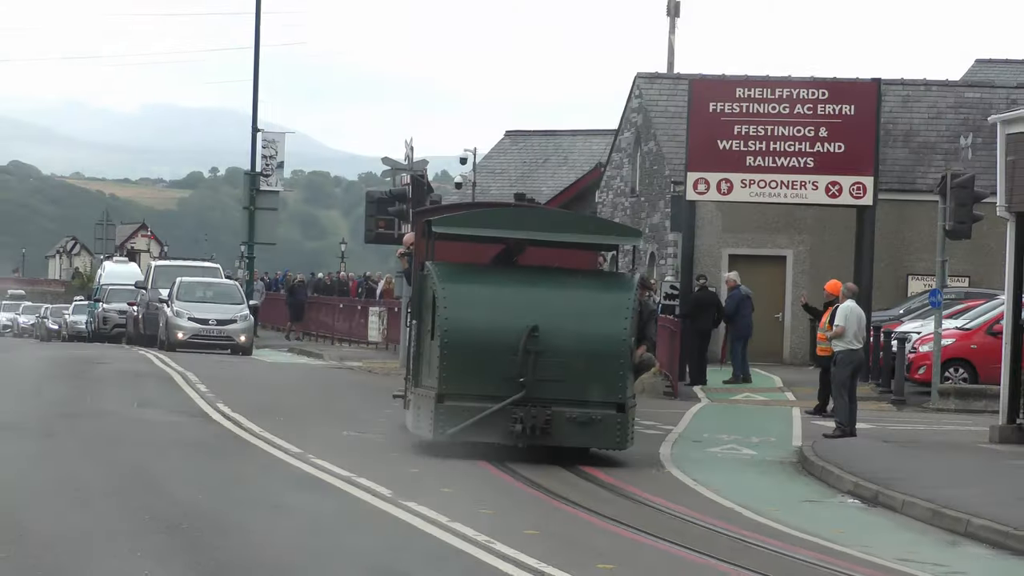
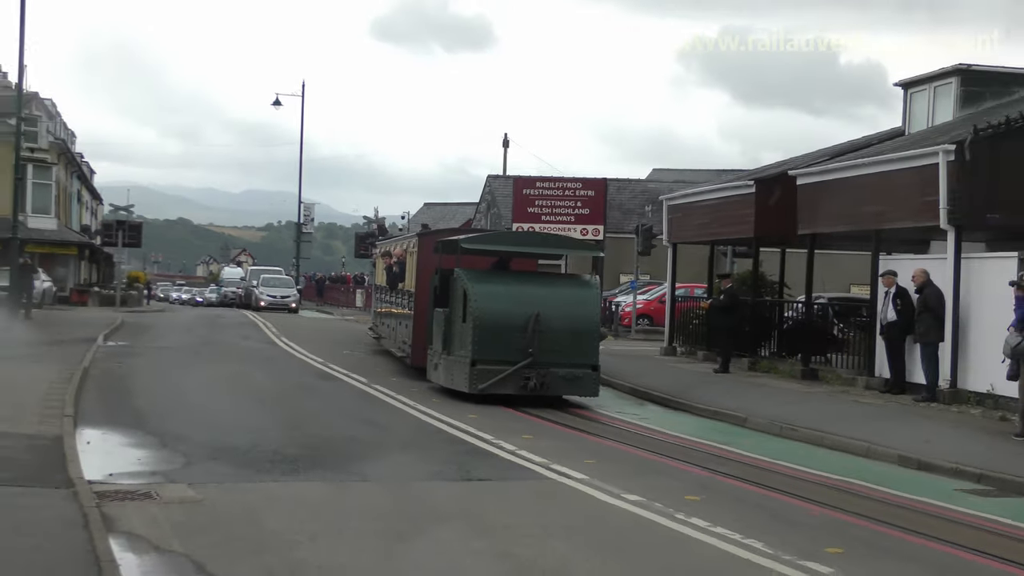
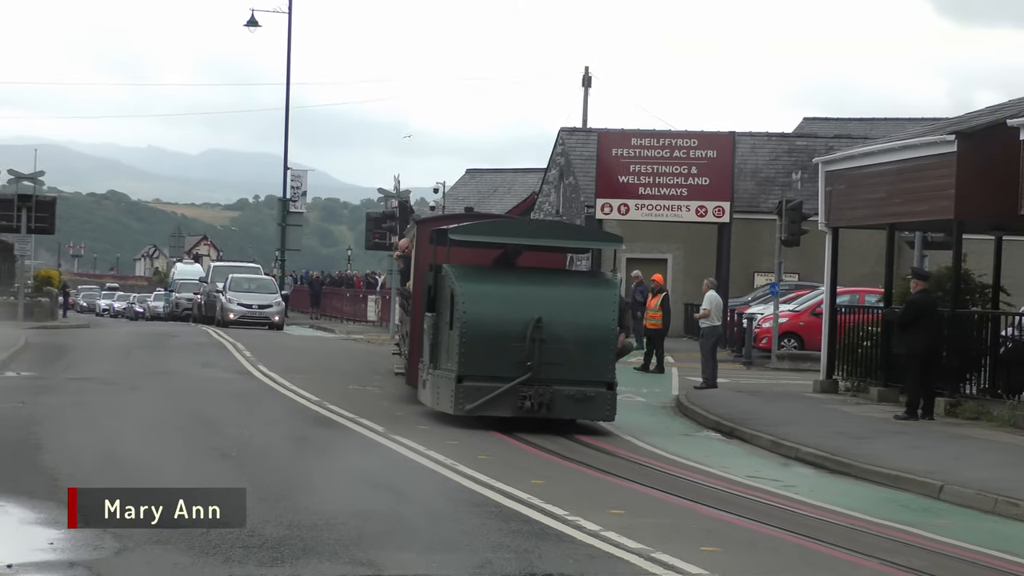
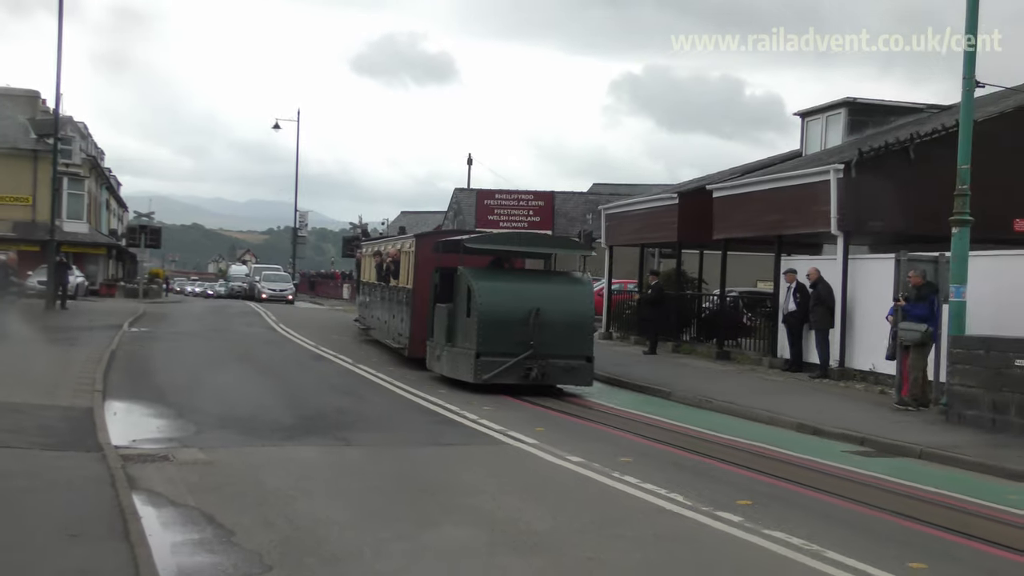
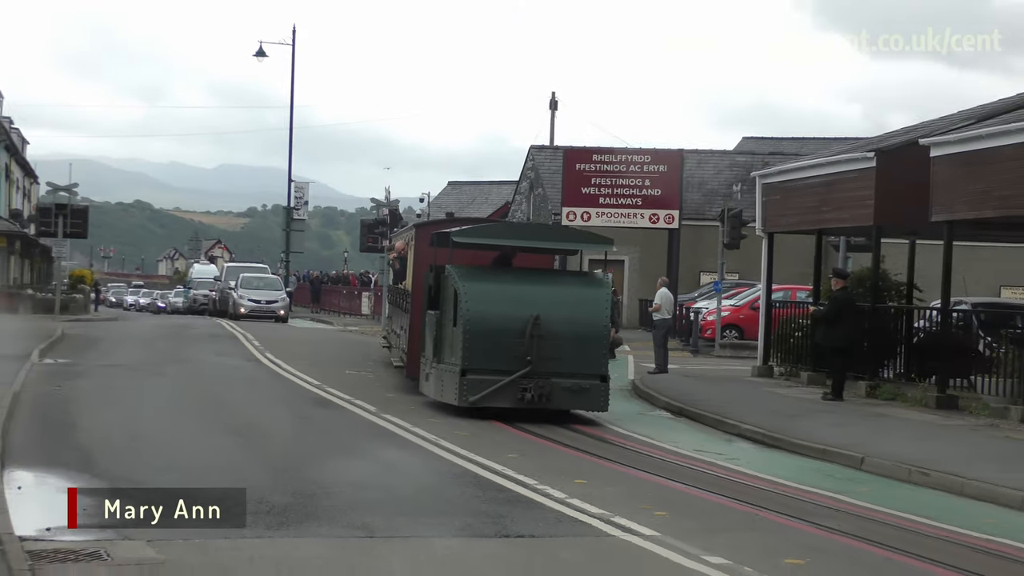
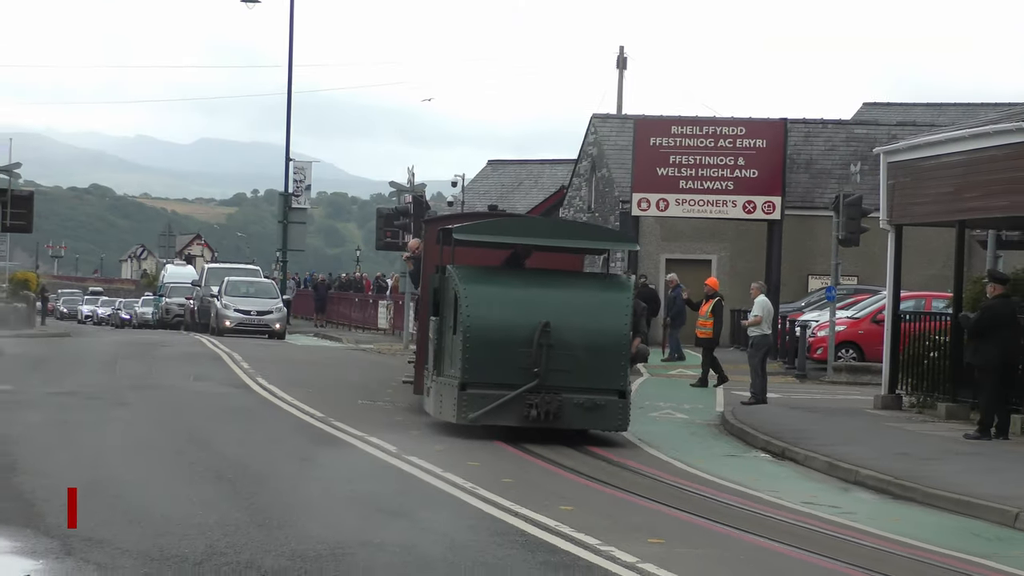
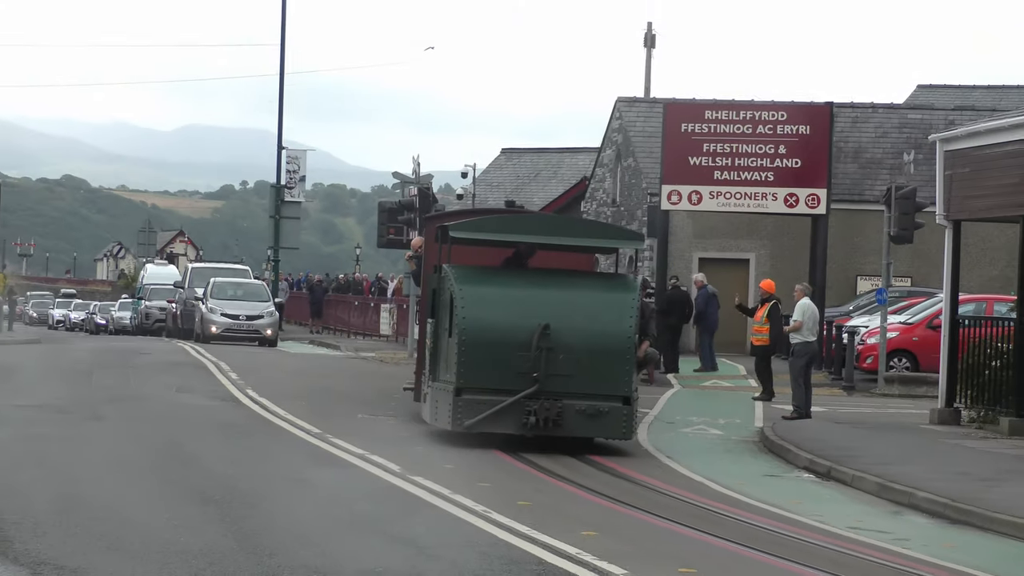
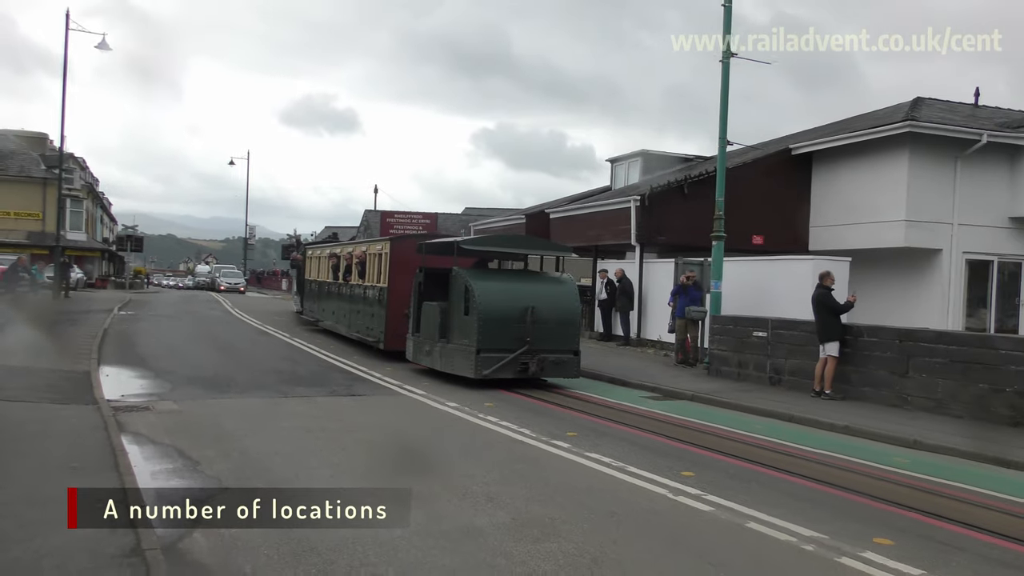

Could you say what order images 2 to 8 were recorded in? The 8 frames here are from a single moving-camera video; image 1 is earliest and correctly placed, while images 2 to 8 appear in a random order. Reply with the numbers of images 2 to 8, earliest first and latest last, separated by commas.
7, 6, 3, 5, 2, 4, 8
